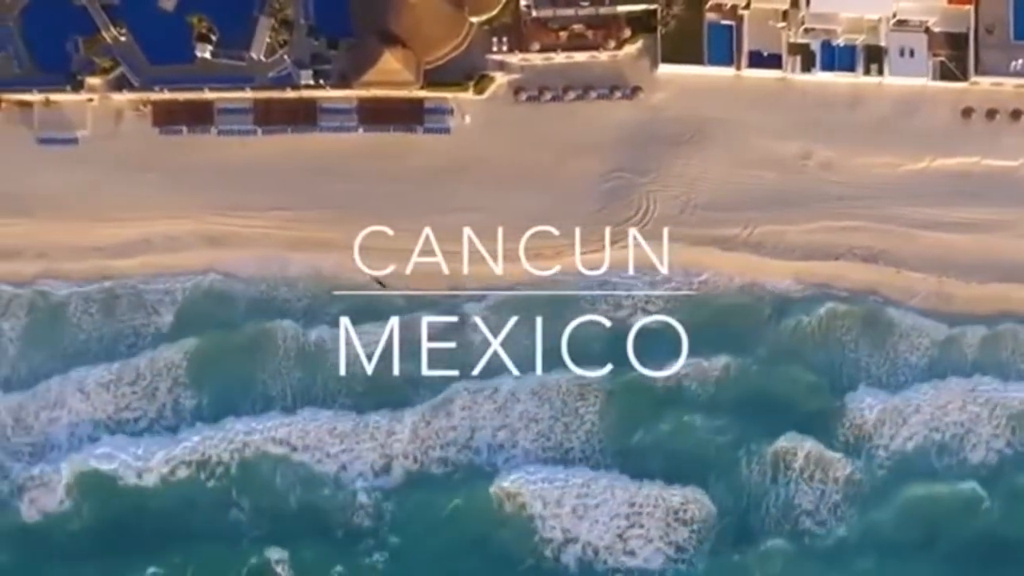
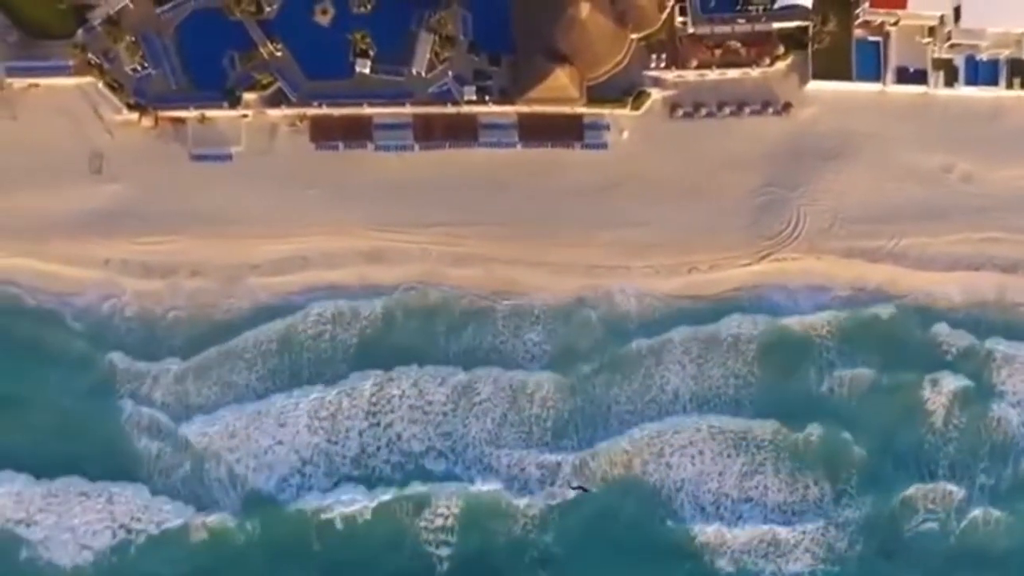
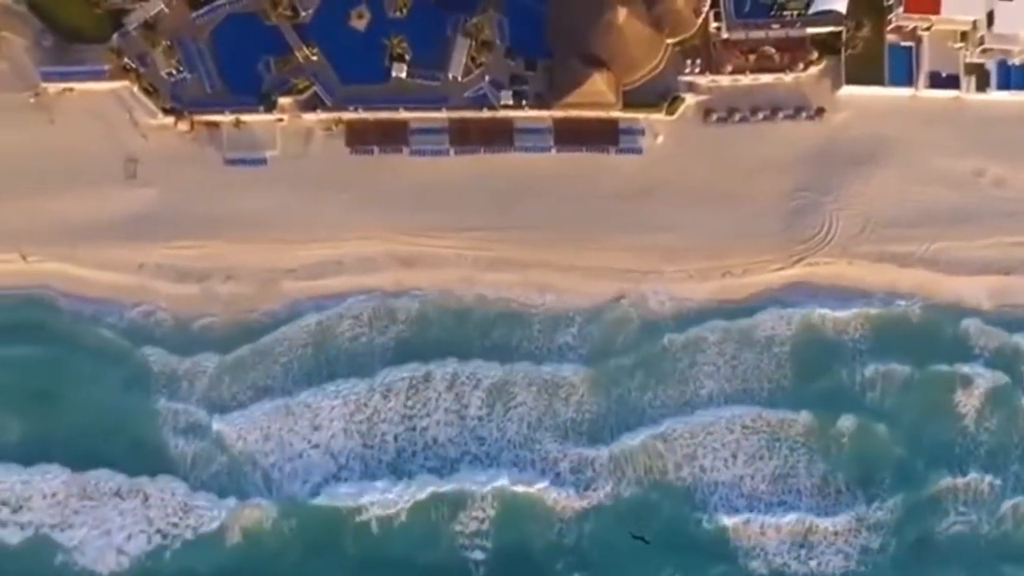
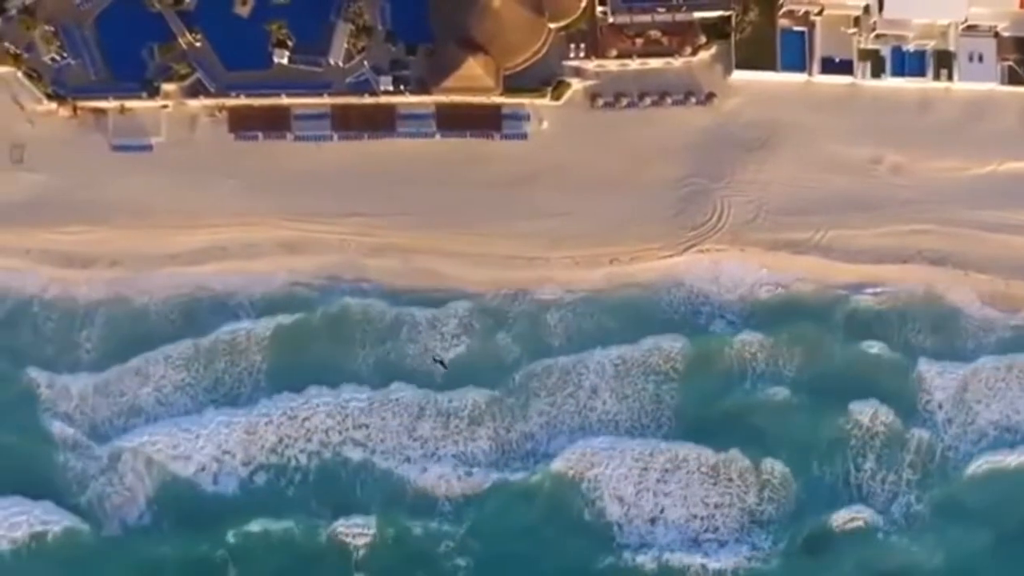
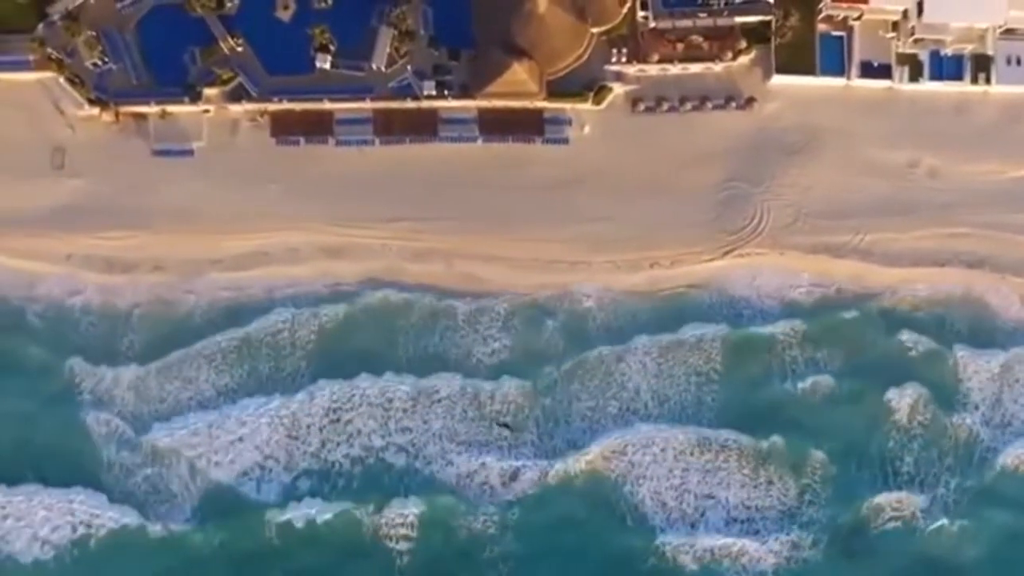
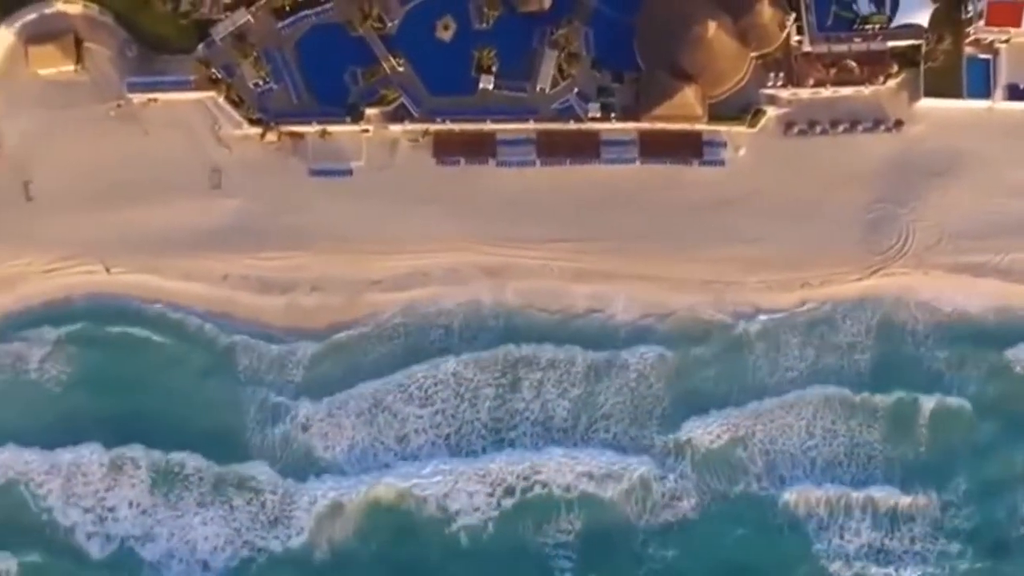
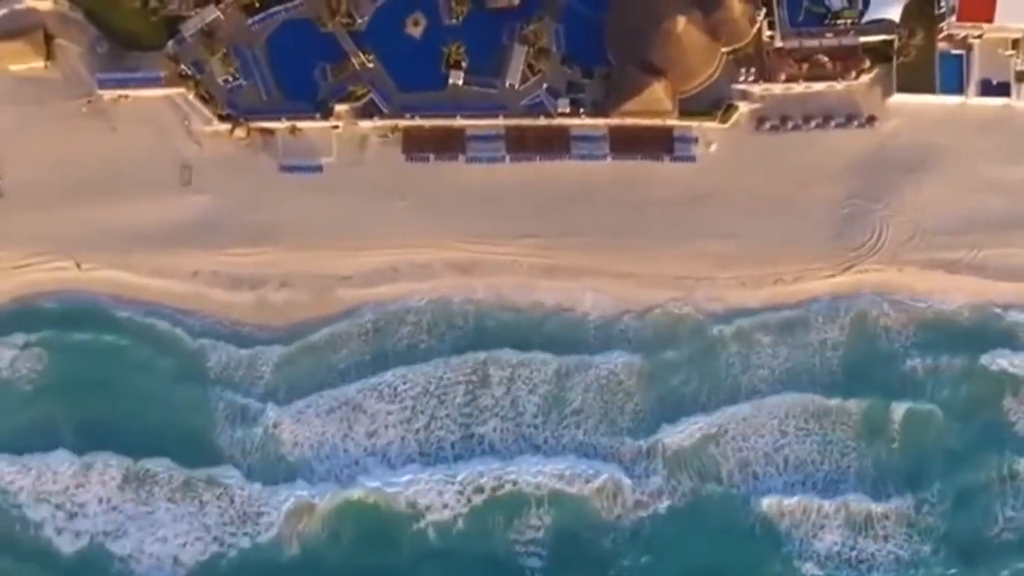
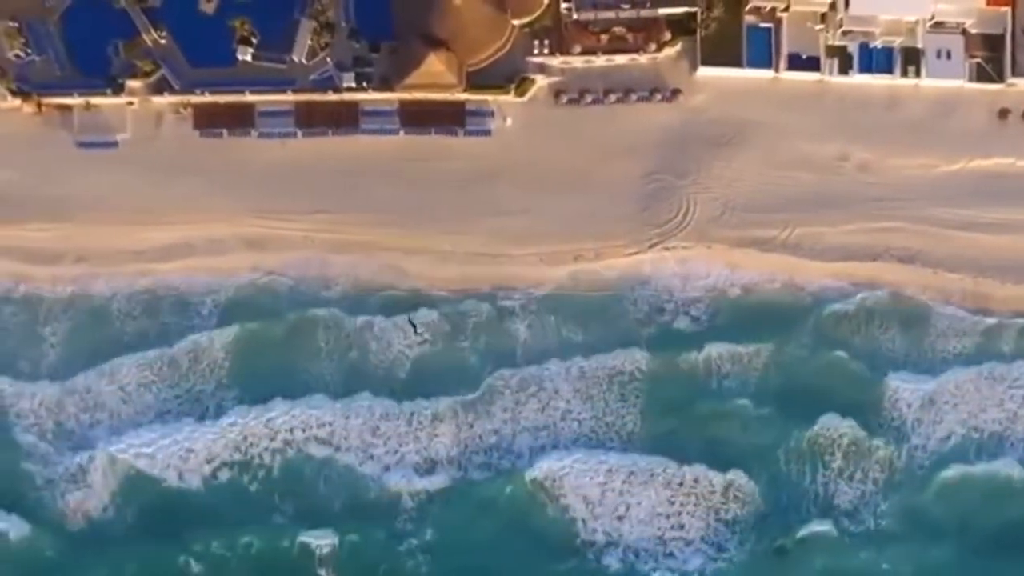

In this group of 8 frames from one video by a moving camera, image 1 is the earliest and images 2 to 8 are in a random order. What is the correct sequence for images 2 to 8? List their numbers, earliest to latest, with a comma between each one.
8, 4, 5, 2, 3, 7, 6
